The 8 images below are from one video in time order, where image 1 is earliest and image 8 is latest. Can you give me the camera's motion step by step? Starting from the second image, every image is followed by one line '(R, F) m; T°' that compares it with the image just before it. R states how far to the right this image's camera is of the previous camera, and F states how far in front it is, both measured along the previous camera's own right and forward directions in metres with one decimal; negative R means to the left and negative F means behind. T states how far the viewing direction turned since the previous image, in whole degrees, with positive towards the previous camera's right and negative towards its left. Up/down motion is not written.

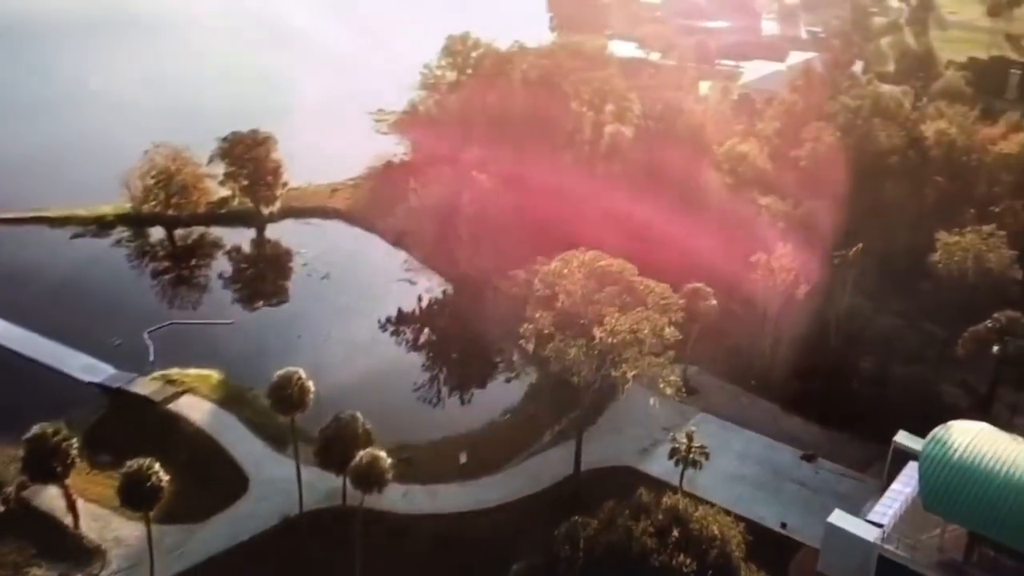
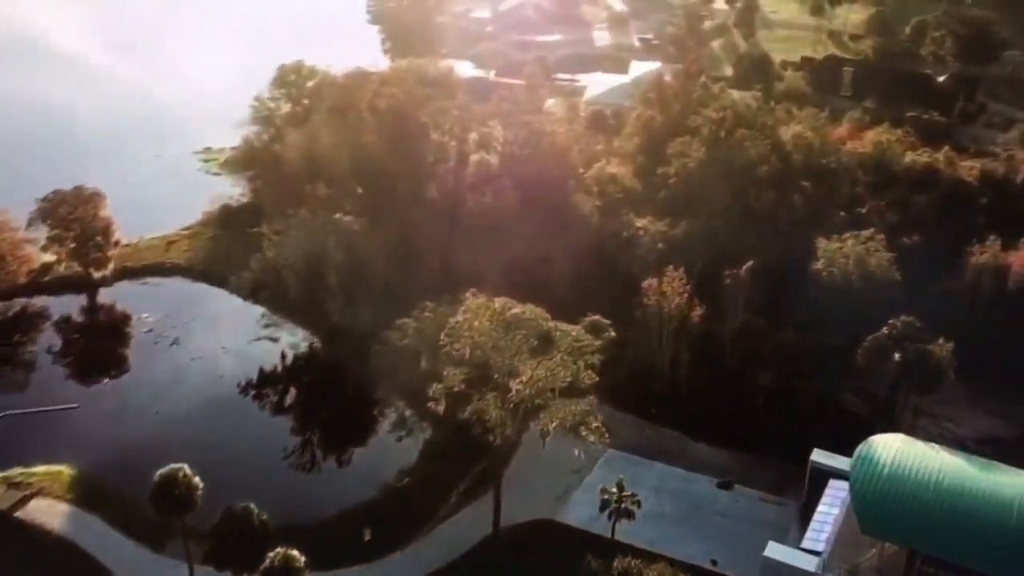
(-2.3, +2.7) m; +10°
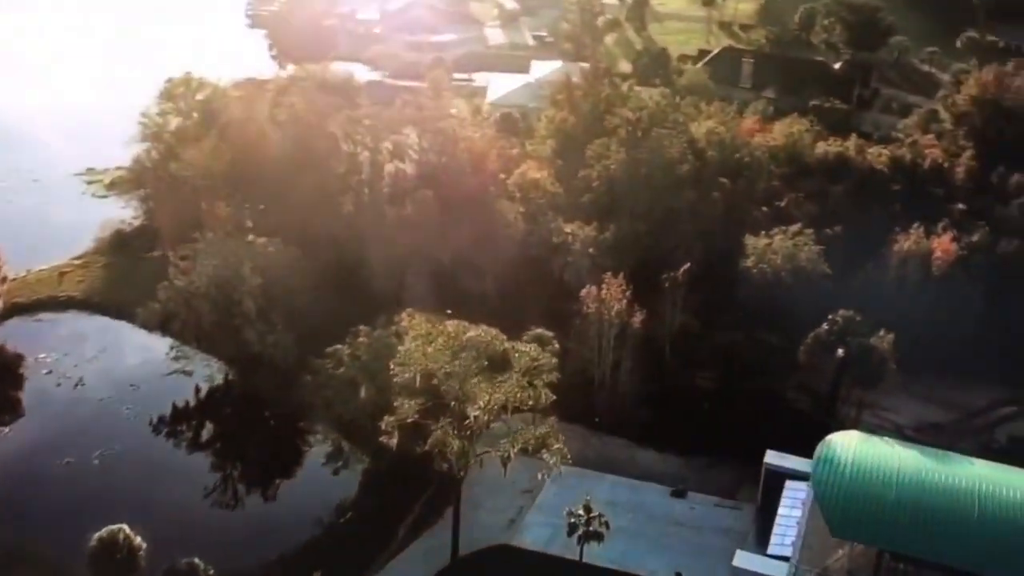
(-2.0, +1.4) m; +7°
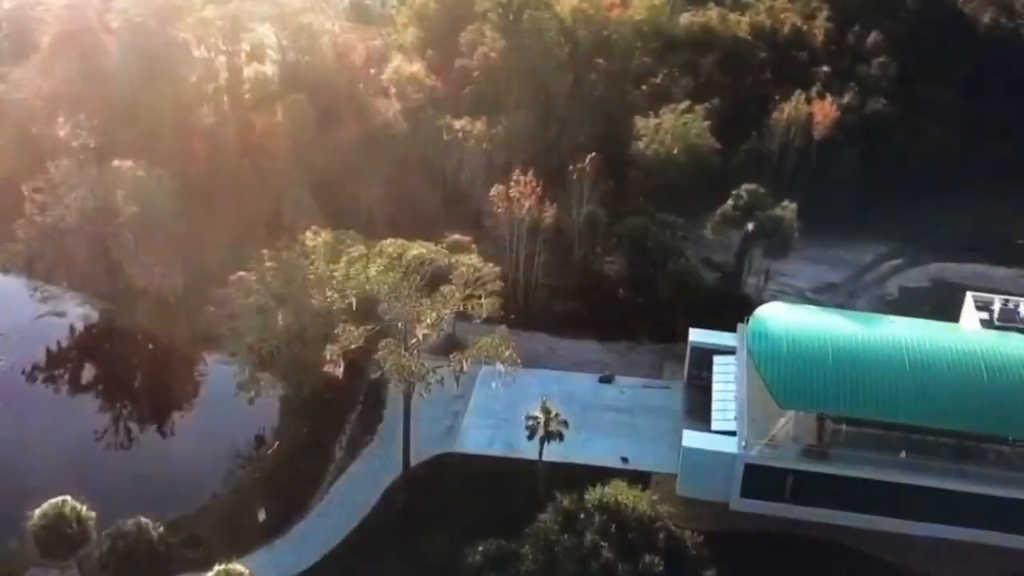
(-3.5, +1.4) m; +10°
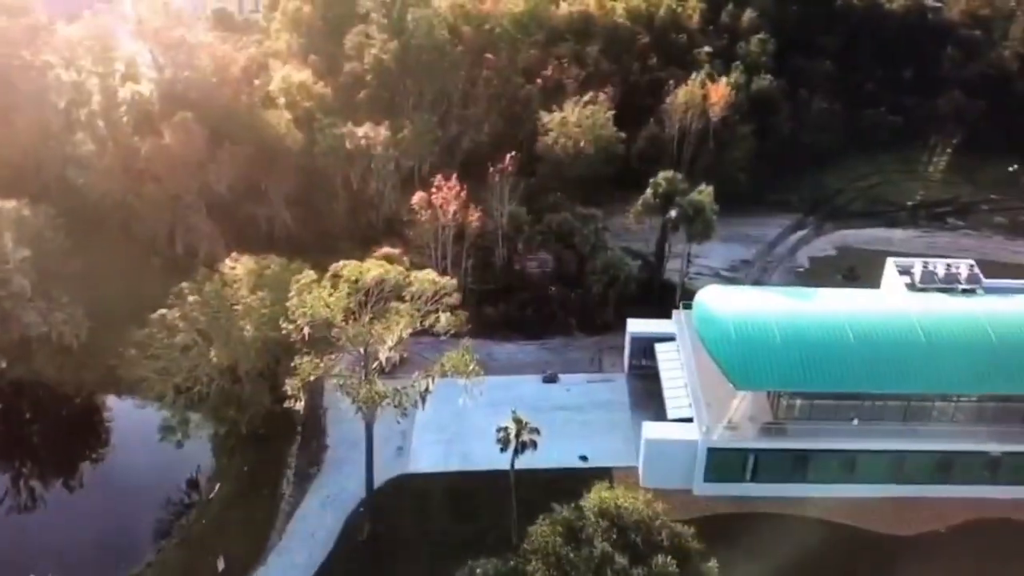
(-3.0, +0.8) m; +9°
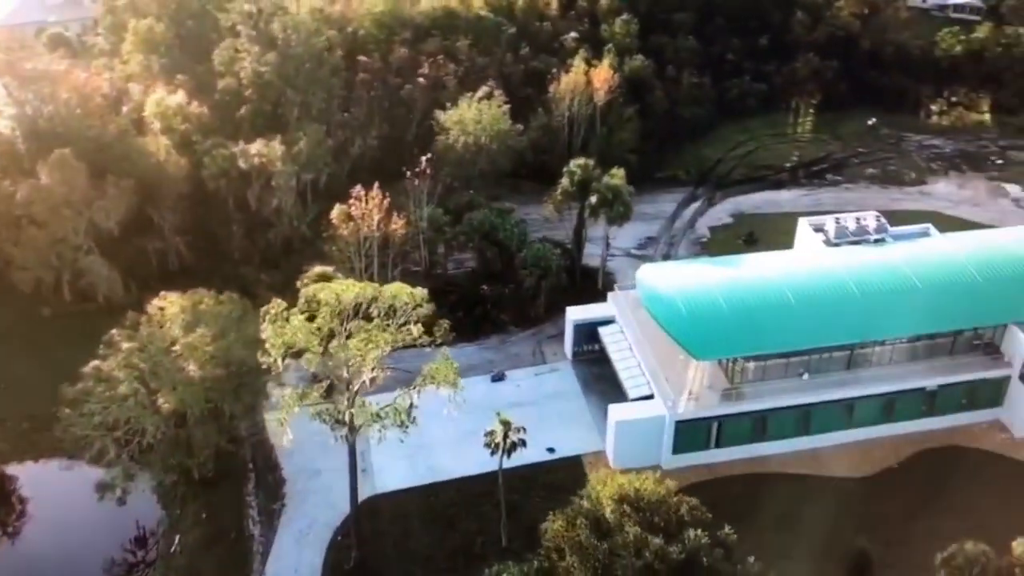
(-4.0, +0.5) m; +10°
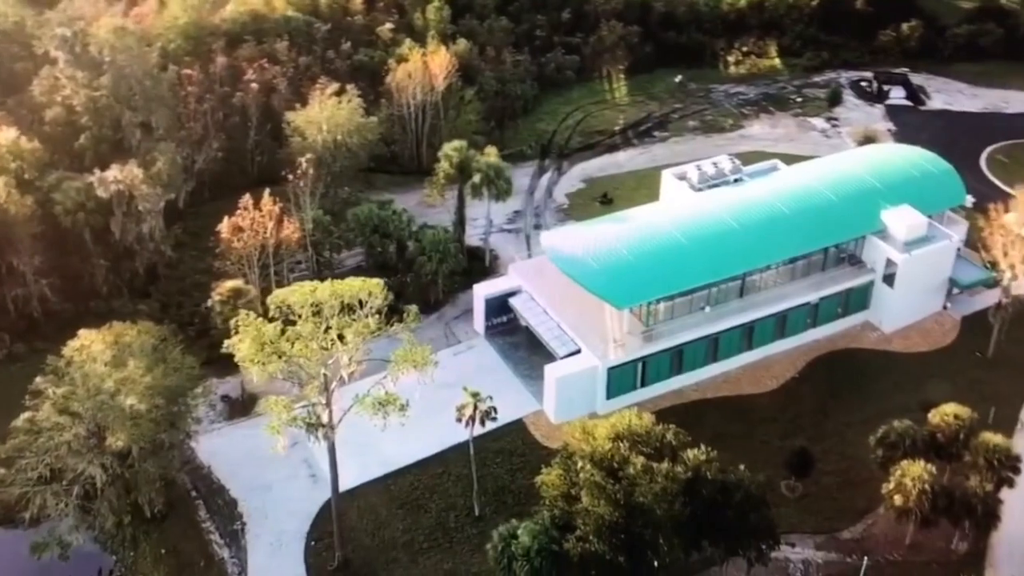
(-5.2, -0.5) m; +13°
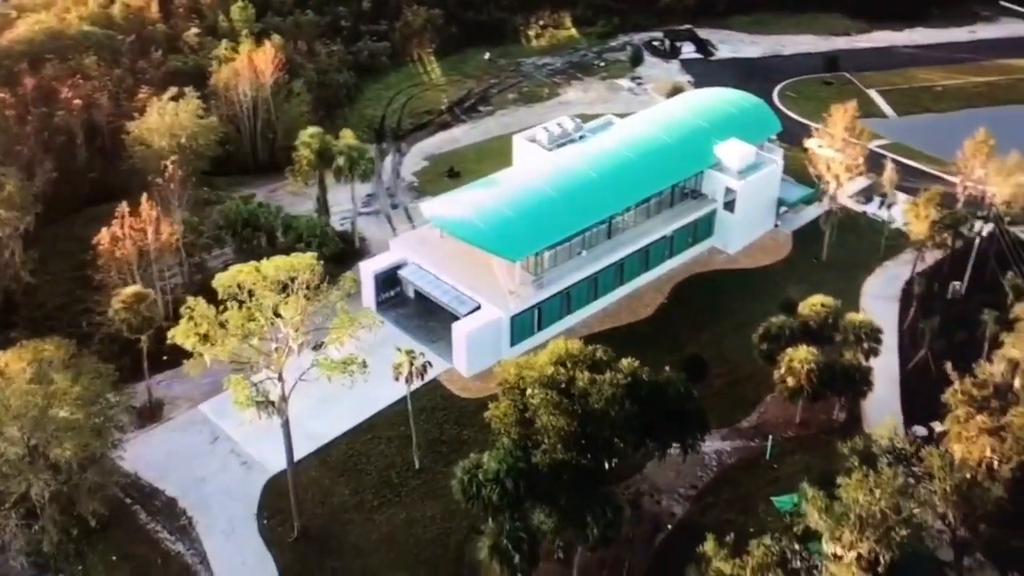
(-4.5, -1.6) m; +13°
